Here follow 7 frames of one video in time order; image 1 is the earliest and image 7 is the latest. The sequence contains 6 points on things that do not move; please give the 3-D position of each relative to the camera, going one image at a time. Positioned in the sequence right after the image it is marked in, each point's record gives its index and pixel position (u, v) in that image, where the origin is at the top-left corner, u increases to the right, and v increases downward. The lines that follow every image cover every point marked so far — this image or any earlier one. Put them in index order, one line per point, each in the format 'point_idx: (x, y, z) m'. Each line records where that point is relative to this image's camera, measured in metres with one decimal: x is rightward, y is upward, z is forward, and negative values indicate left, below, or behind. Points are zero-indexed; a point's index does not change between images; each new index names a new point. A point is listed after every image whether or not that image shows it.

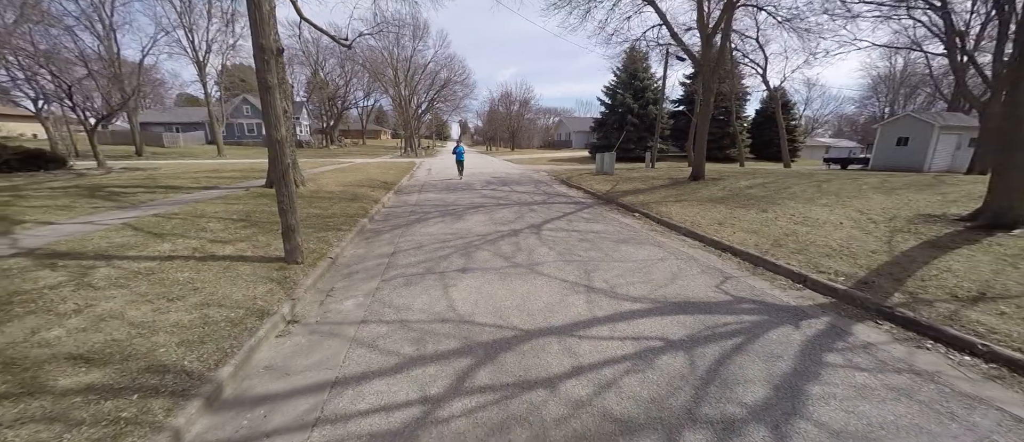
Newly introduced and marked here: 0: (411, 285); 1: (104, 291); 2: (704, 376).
0: (-1.1, -0.8, +4.2) m
1: (-3.9, -0.7, +3.3) m
2: (+1.4, -1.1, +2.6) m
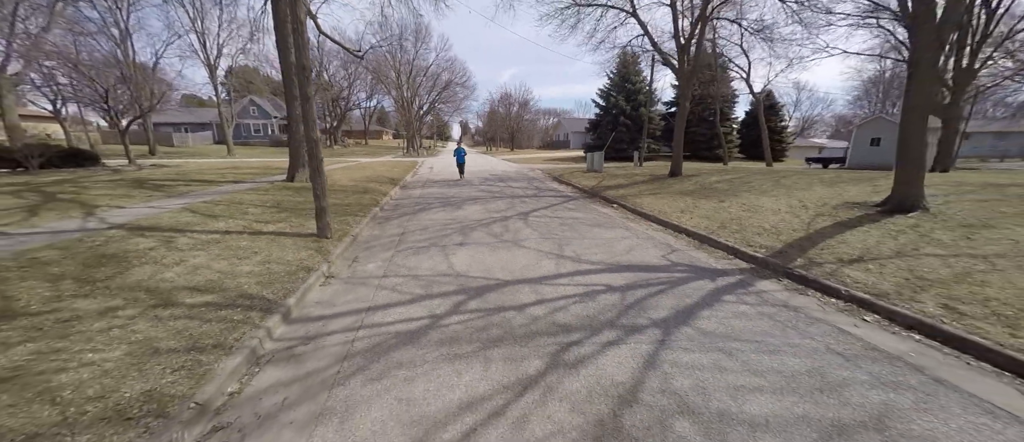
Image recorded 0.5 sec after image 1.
0: (-1.3, -0.5, +5.3) m
1: (-4.1, -0.4, +4.4) m
2: (+1.2, -0.9, +3.7) m
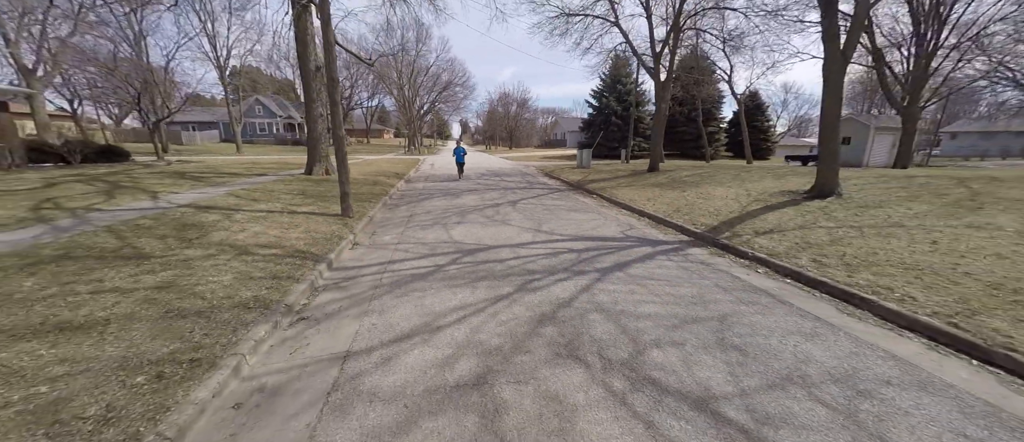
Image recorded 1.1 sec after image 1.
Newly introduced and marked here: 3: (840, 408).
0: (-1.6, -0.1, +6.5) m
1: (-4.3, 0.0, +5.7) m
2: (+1.0, -0.6, +5.0) m
3: (+2.2, -1.3, +2.4) m
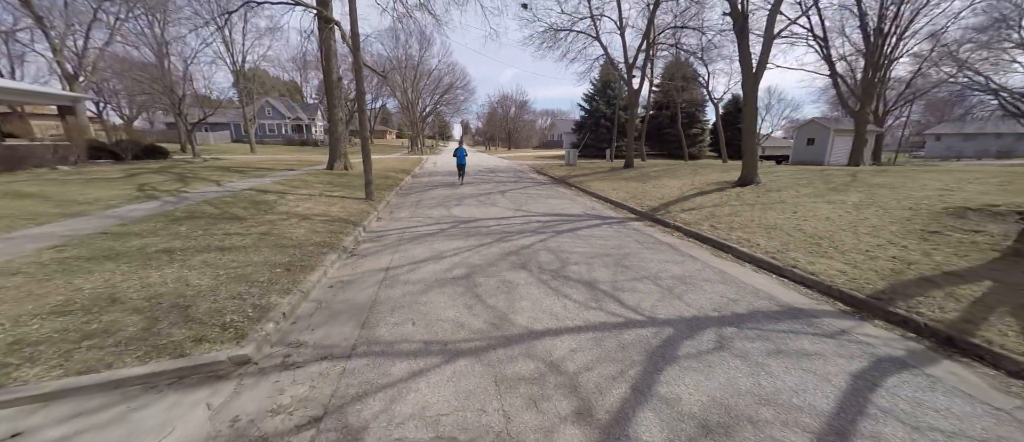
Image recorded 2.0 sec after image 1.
0: (-1.9, +0.3, +8.5) m
1: (-4.6, +0.4, +7.7) m
2: (+0.6, -0.1, +6.9) m
3: (+1.9, -0.8, +4.3) m
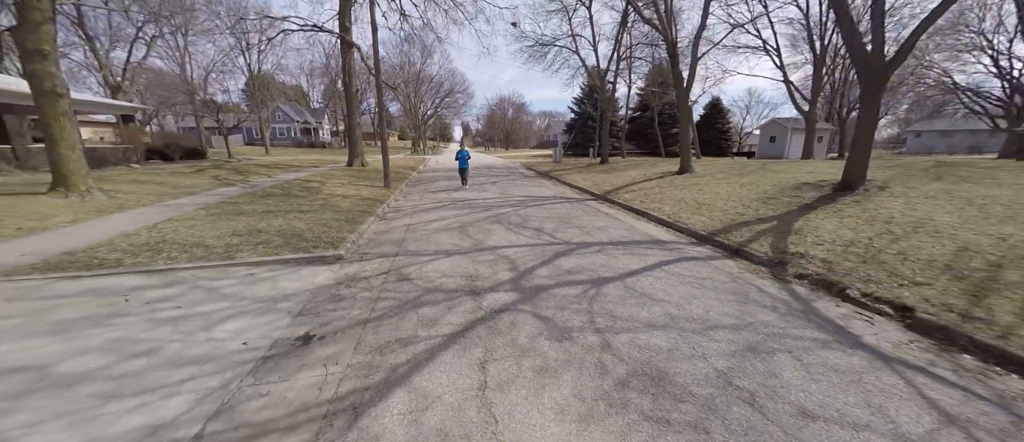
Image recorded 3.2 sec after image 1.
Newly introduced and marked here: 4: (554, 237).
0: (-2.3, +0.9, +11.0) m
1: (-5.1, +1.0, +10.2) m
2: (+0.2, +0.5, +9.4) m
3: (+1.4, -0.2, +6.8) m
4: (+0.8, -0.3, +6.4) m
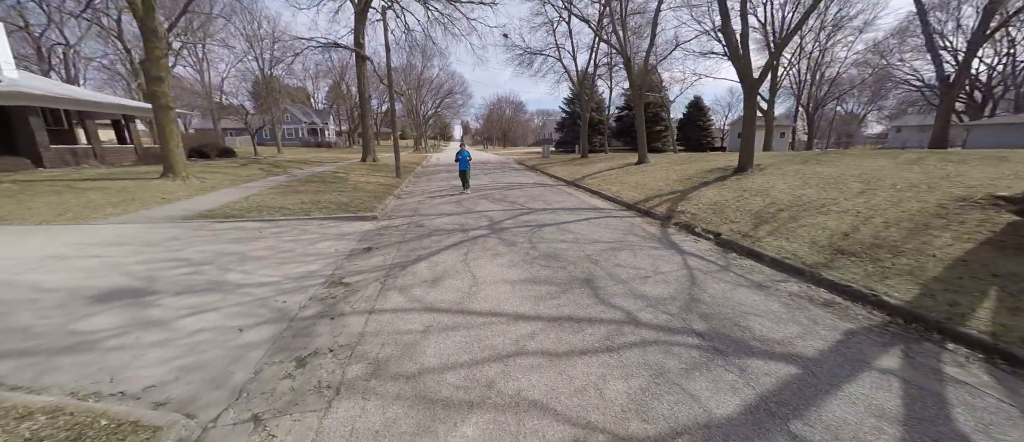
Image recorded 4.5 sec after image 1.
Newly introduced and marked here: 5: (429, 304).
0: (-2.8, +1.5, +13.7) m
1: (-5.6, +1.6, +12.9) m
2: (-0.3, +1.2, +12.1) m
3: (+1.0, +0.5, +9.5) m
4: (+0.3, +0.4, +9.0) m
5: (-0.9, -0.9, +4.0) m
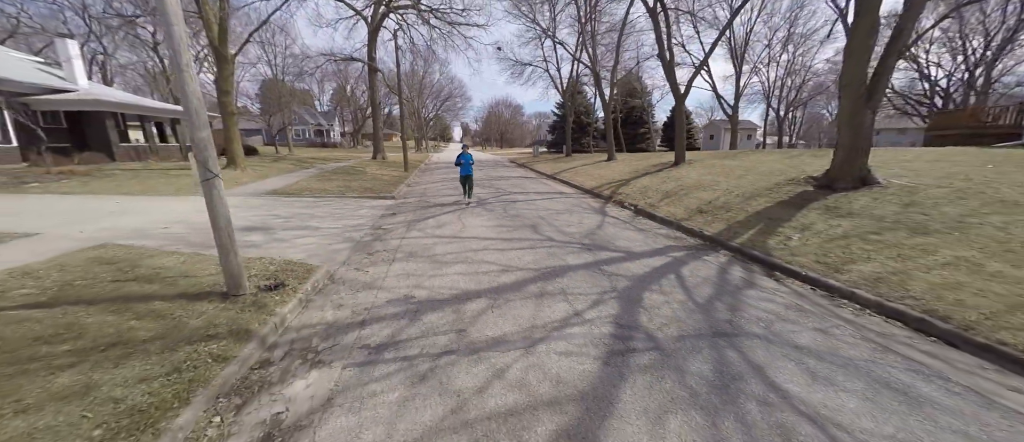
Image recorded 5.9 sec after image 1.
0: (-3.3, +2.2, +16.5) m
1: (-6.1, +2.3, +15.7) m
2: (-0.8, +1.8, +14.9) m
3: (+0.4, +1.1, +12.3) m
4: (-0.2, +1.0, +11.8) m
5: (-1.4, -0.3, +6.8) m
